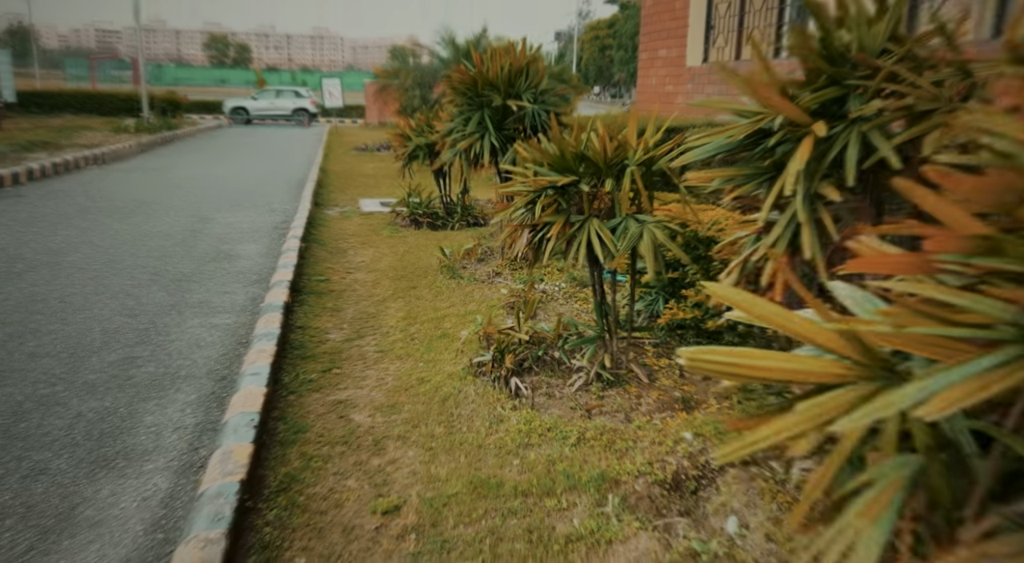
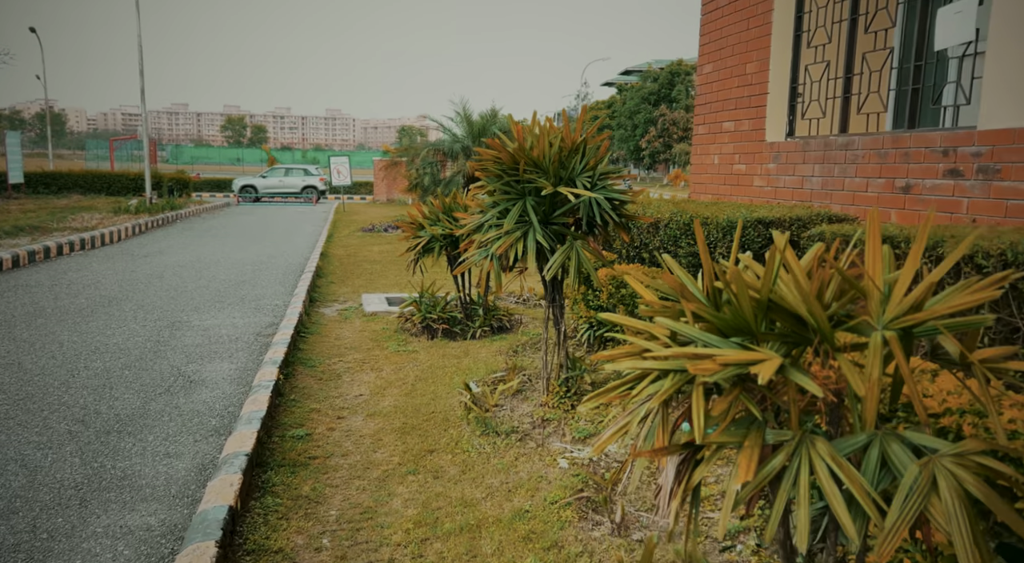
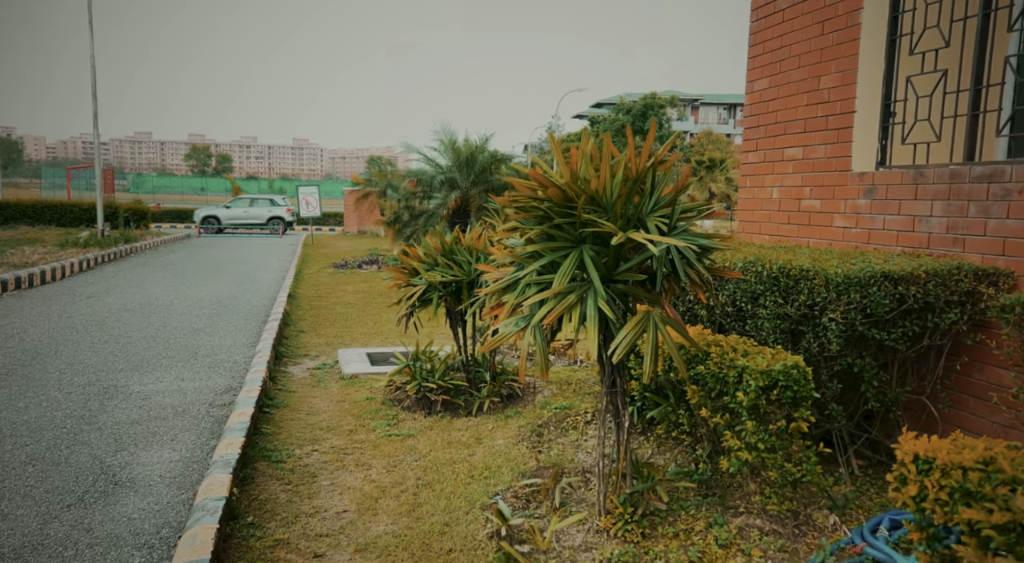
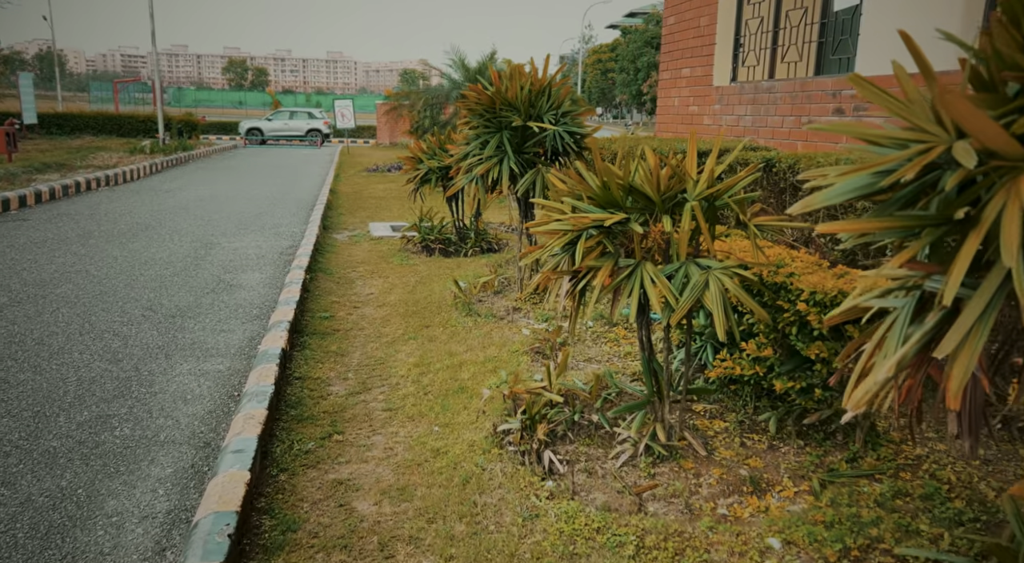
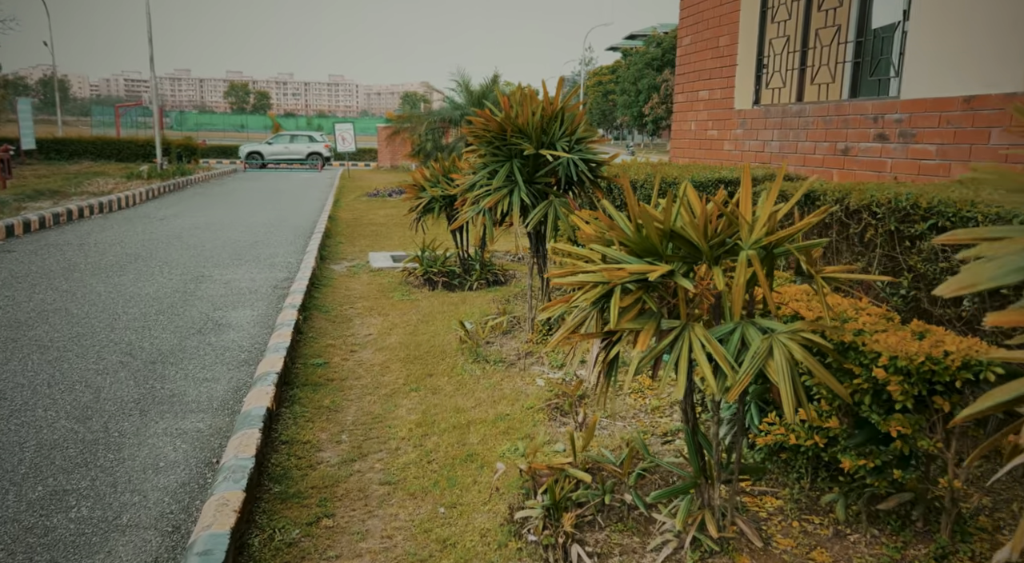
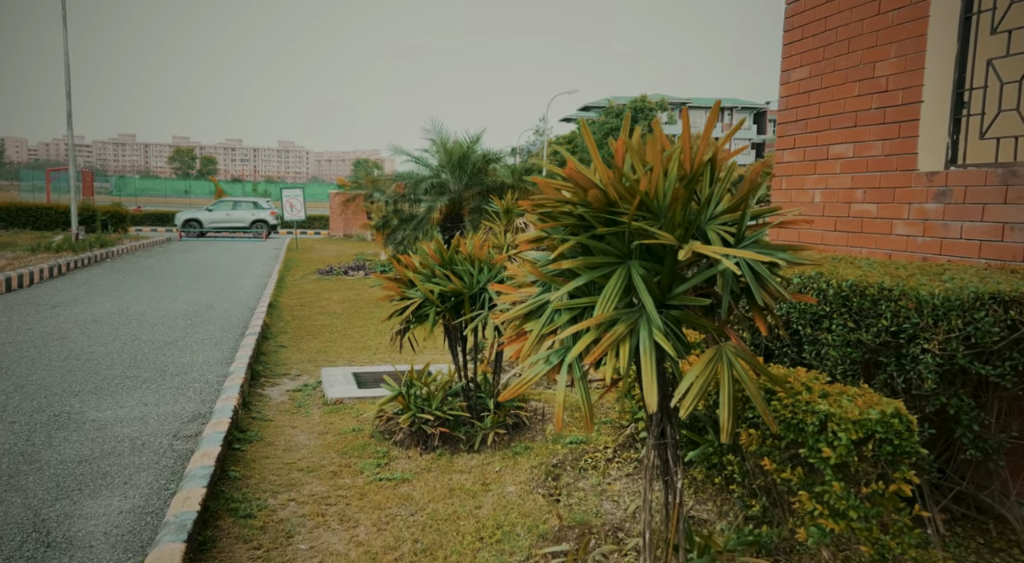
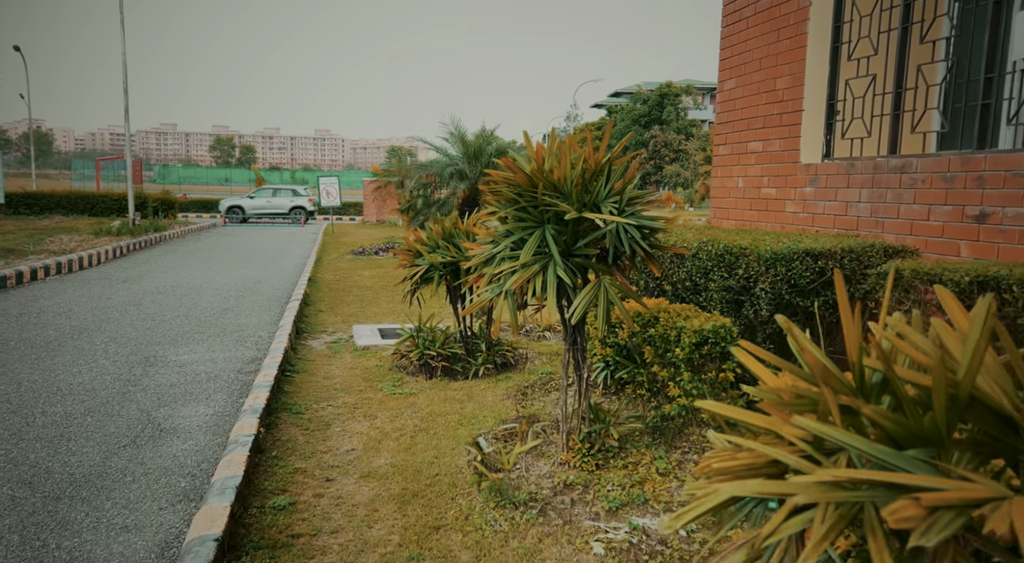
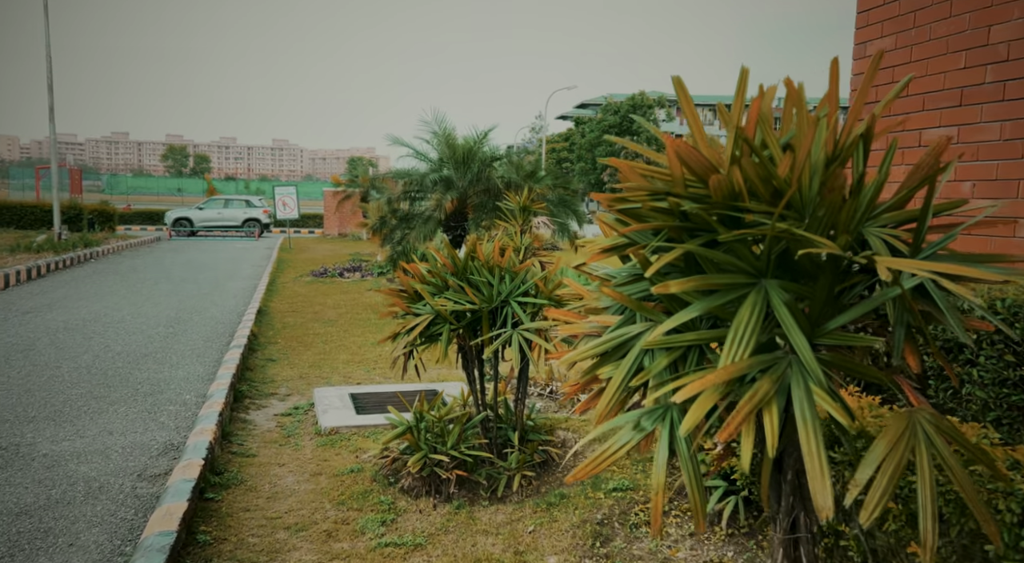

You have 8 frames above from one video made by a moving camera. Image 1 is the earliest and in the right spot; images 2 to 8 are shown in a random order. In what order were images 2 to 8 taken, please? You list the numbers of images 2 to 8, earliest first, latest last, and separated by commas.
4, 5, 2, 7, 3, 6, 8
